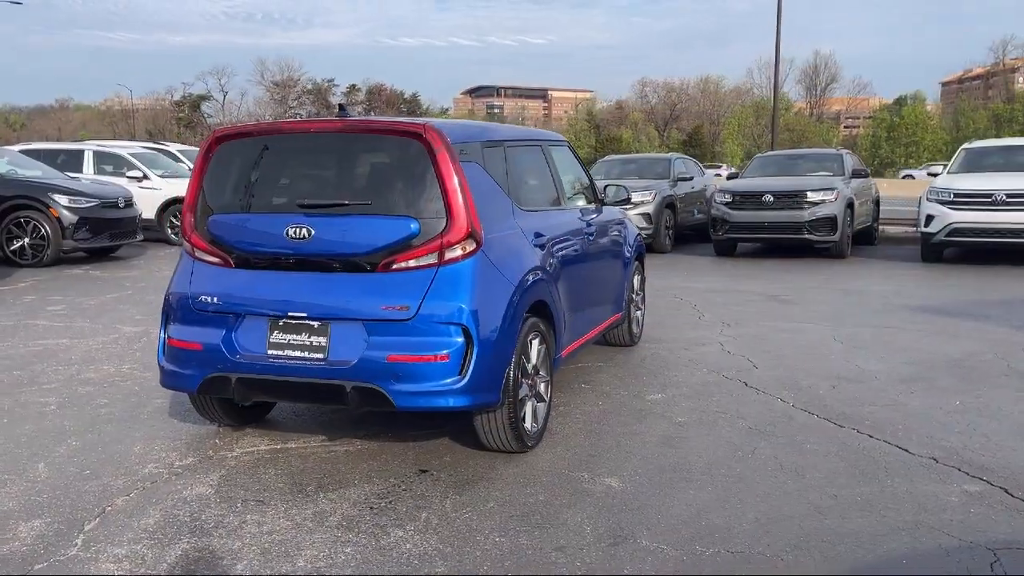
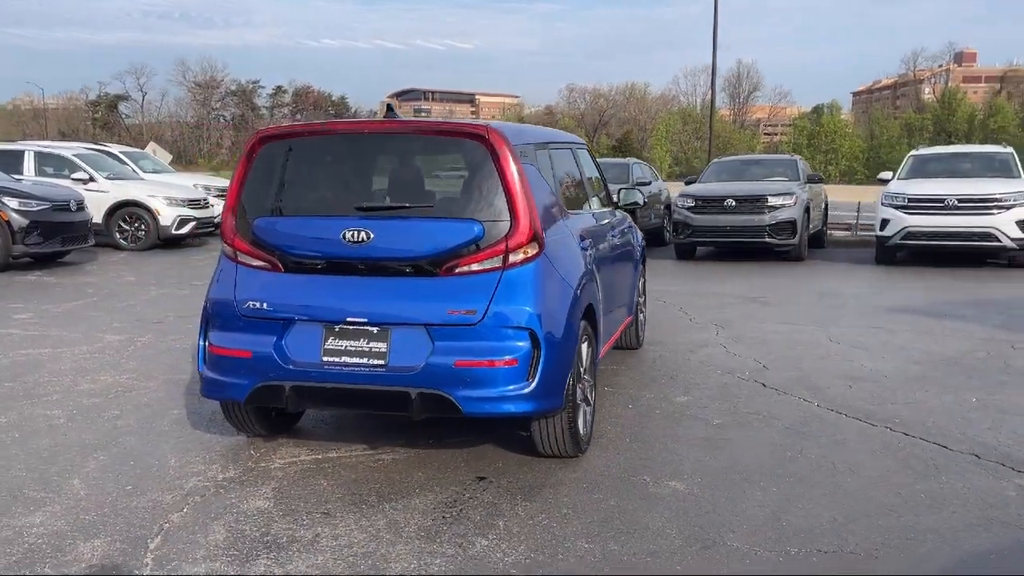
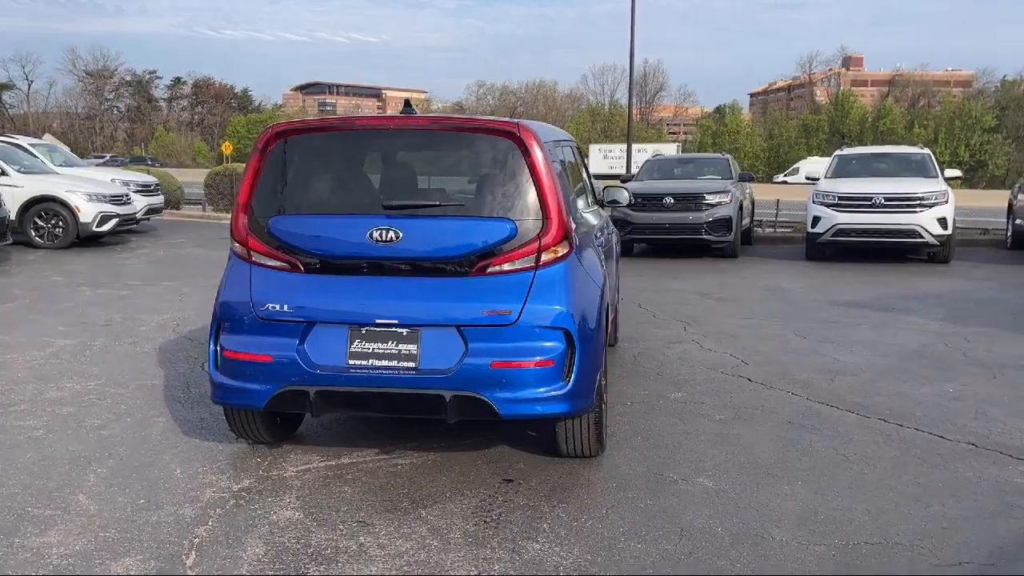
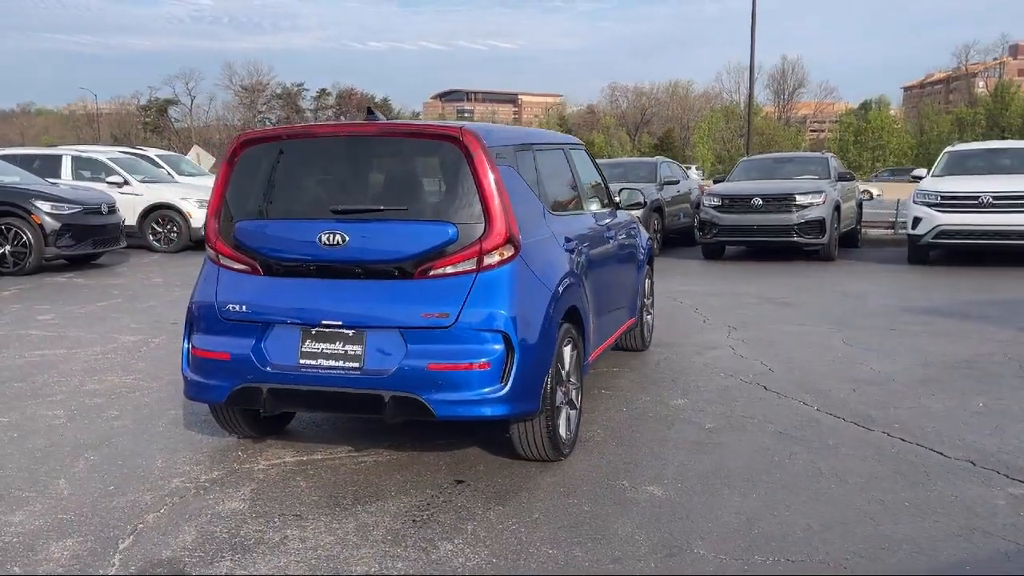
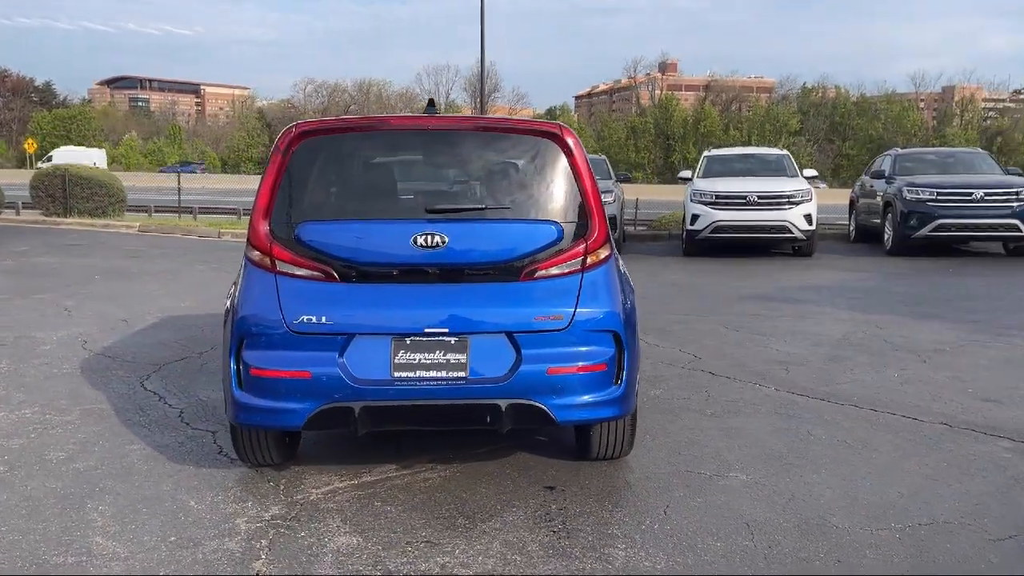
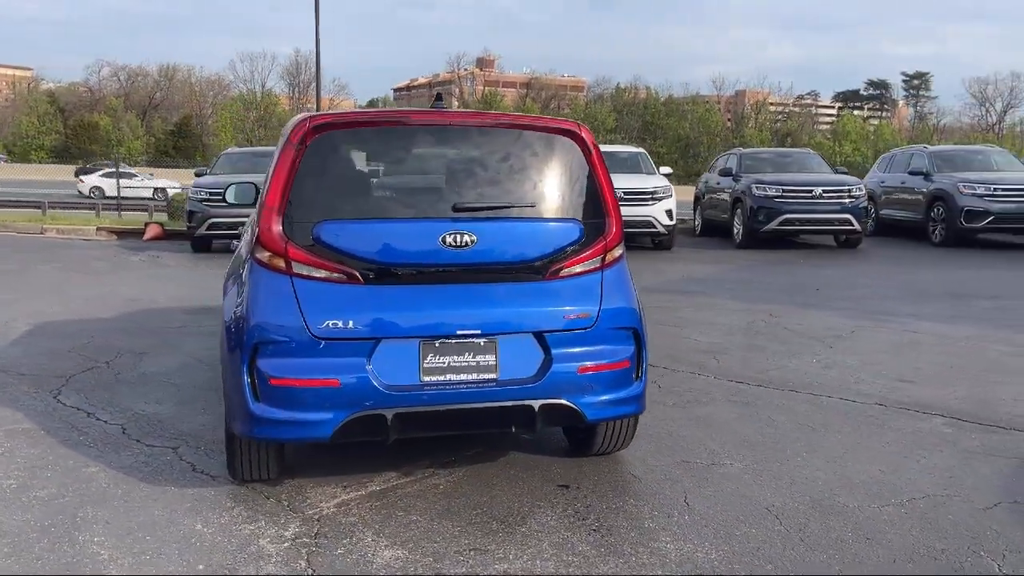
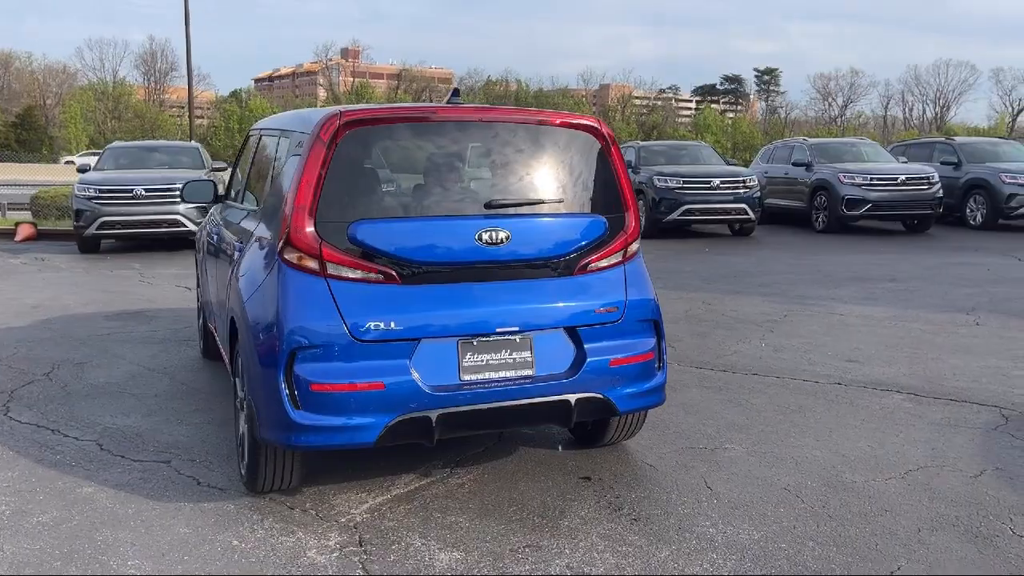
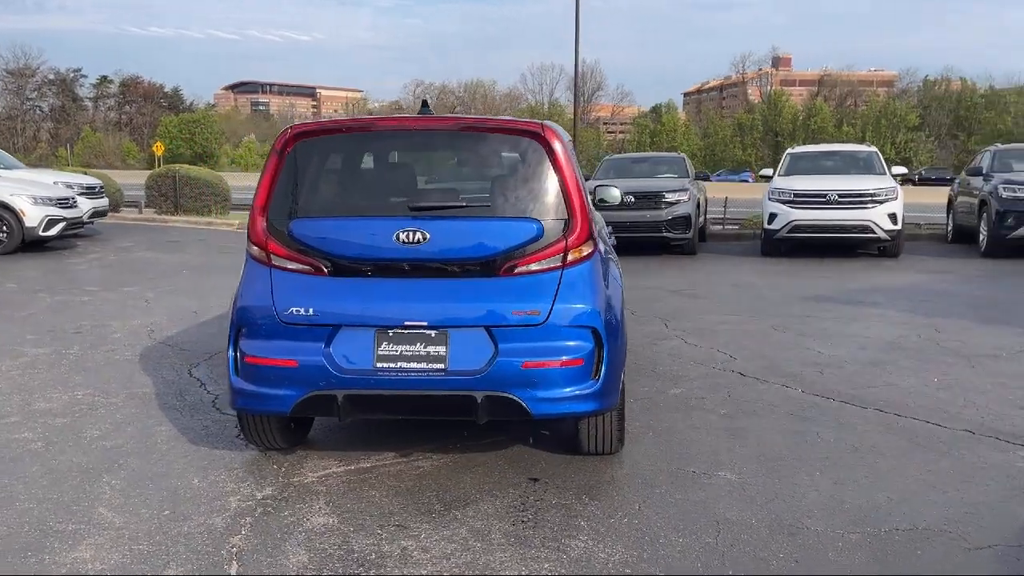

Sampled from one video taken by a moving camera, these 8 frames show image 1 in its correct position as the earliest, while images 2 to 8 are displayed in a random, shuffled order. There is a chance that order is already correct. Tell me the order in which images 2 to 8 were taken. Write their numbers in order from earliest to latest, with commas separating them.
4, 2, 3, 8, 5, 6, 7
